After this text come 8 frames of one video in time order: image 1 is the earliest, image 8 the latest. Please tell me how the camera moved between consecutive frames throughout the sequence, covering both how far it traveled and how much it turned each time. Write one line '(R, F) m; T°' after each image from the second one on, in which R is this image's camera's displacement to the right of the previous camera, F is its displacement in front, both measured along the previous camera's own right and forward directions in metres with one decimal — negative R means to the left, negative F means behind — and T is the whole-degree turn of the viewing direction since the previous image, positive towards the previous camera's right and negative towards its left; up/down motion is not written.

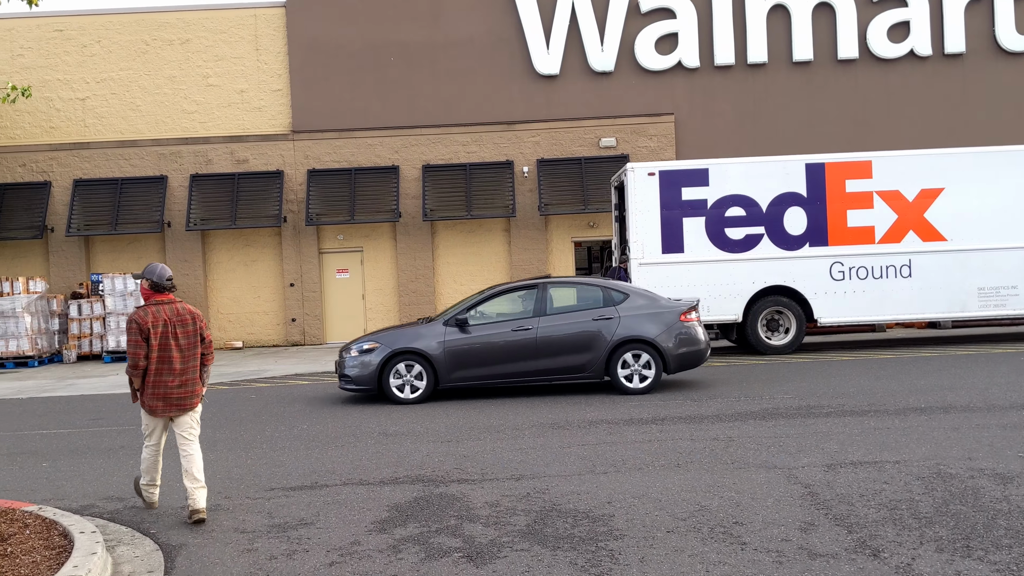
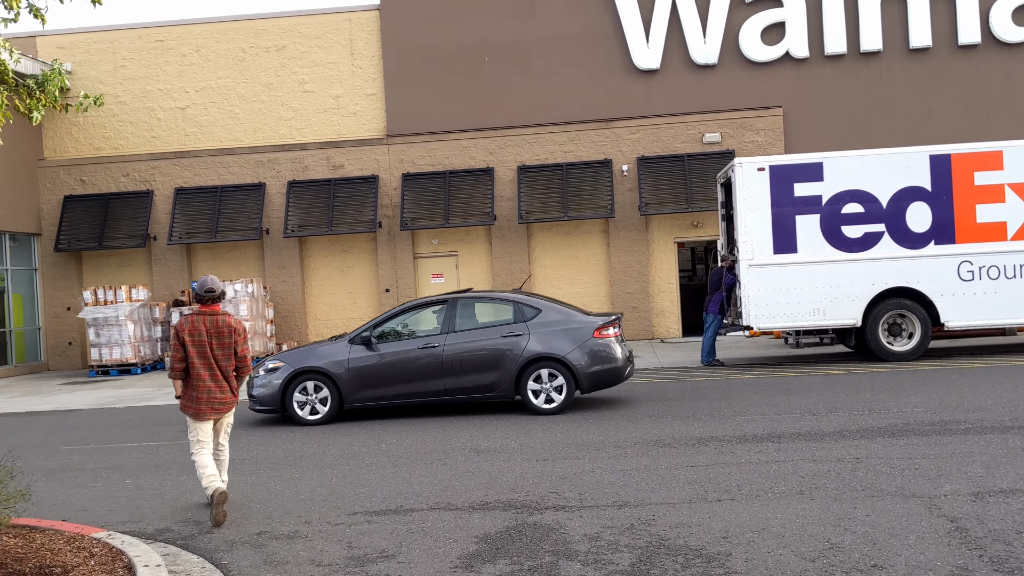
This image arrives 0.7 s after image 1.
(0.0, +0.7) m; -6°
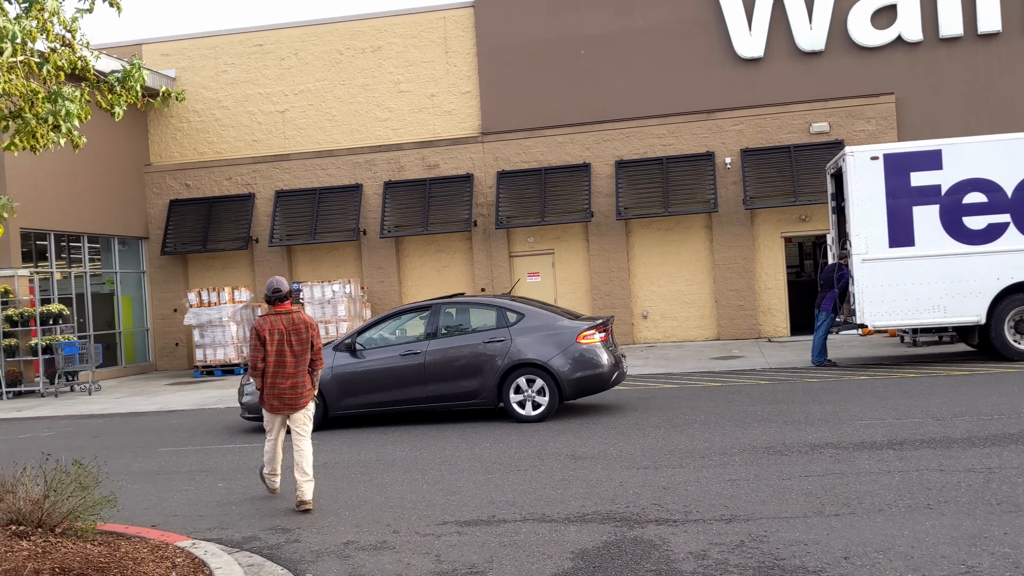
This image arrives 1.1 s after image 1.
(0.0, +0.4) m; -6°
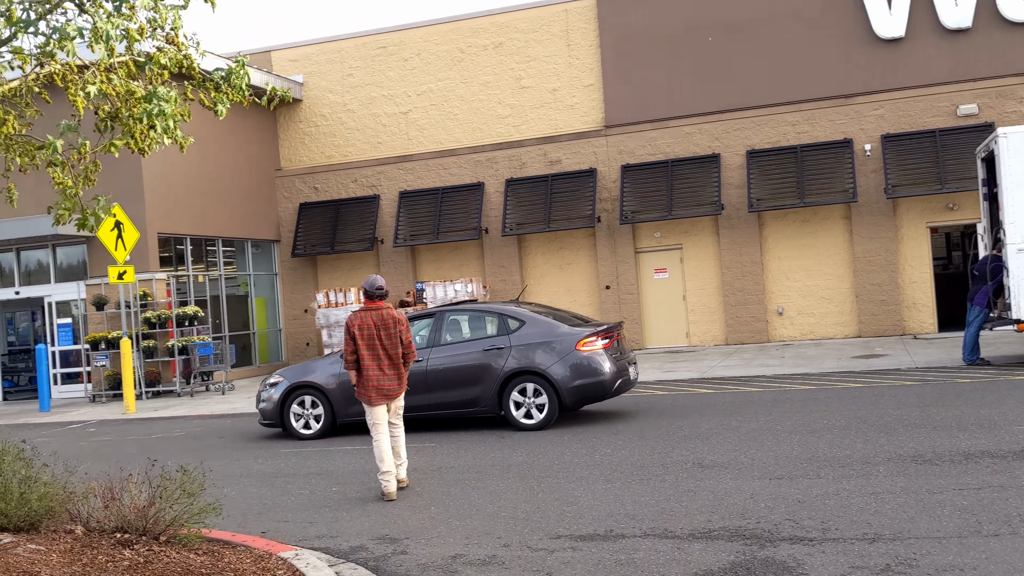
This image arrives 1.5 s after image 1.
(+0.1, +0.4) m; -7°
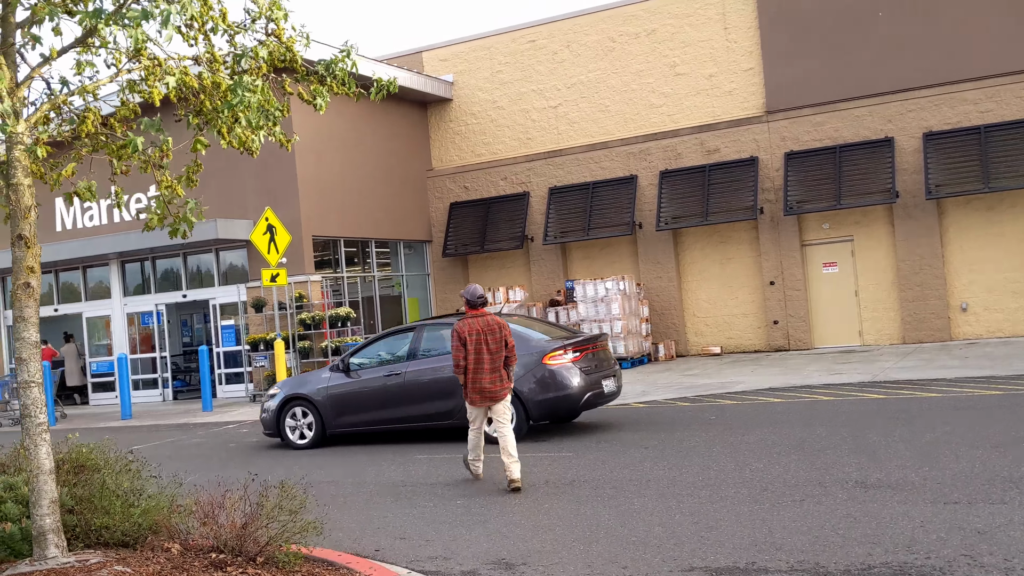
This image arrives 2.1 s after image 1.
(+0.2, +0.6) m; -9°
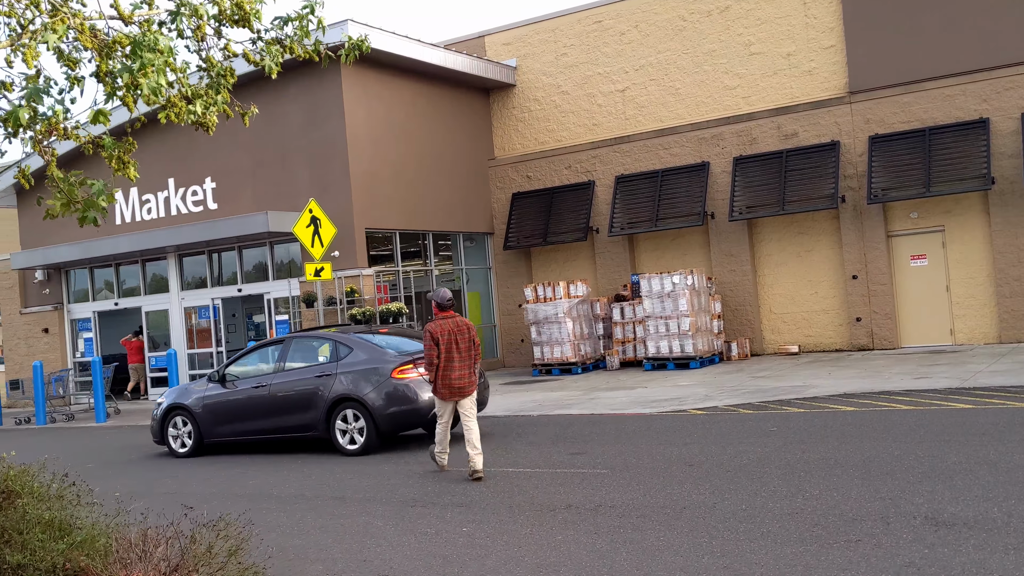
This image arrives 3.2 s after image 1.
(+0.5, +1.0) m; -5°
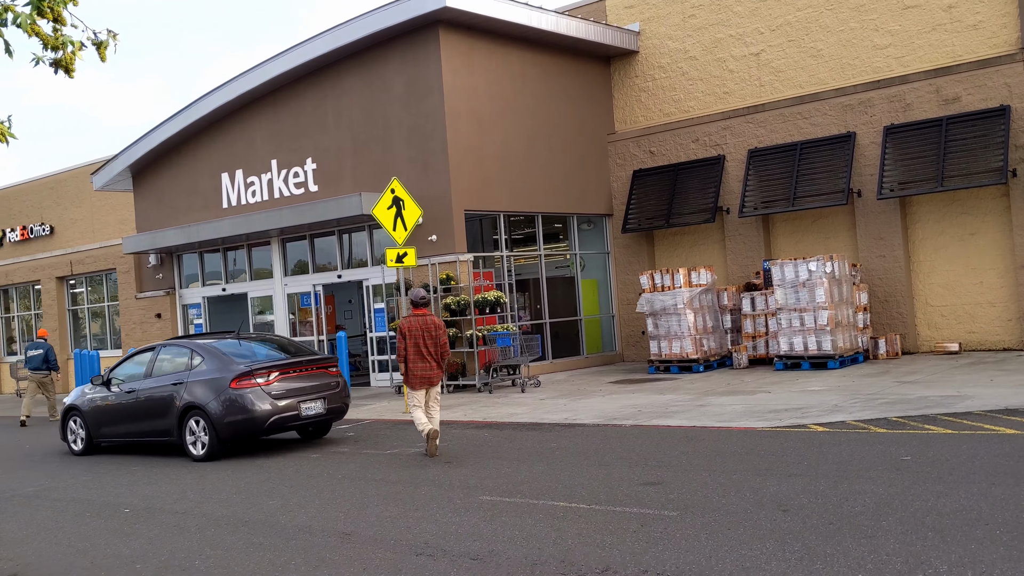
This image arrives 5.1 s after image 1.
(+0.8, +1.8) m; -9°
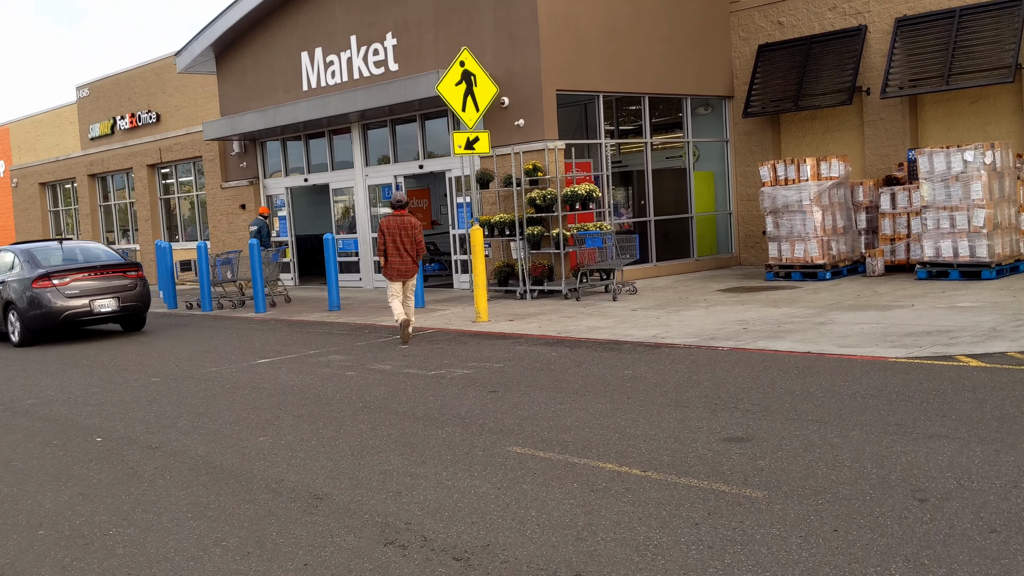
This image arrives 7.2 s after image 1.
(+0.5, +2.0) m; -7°
